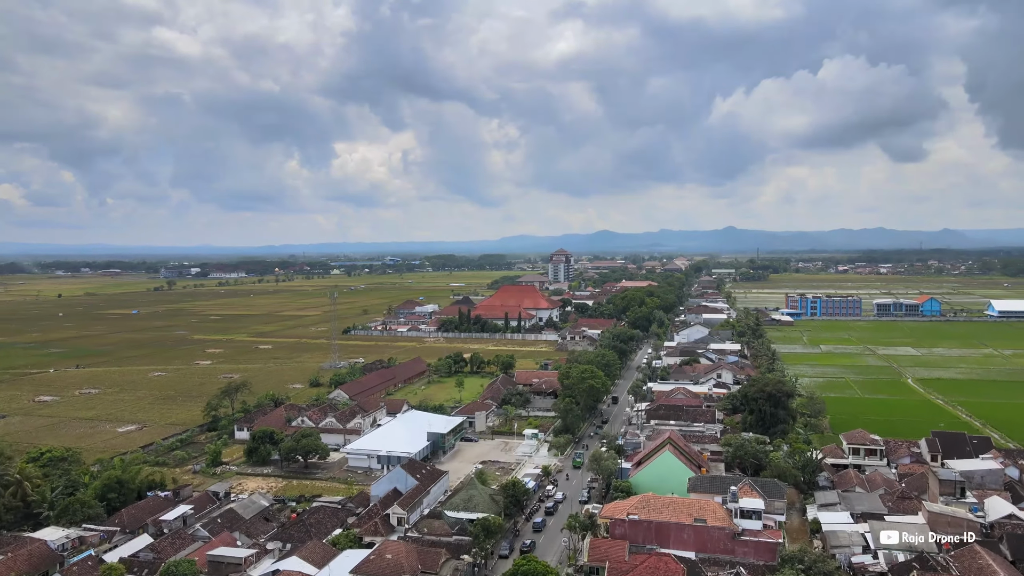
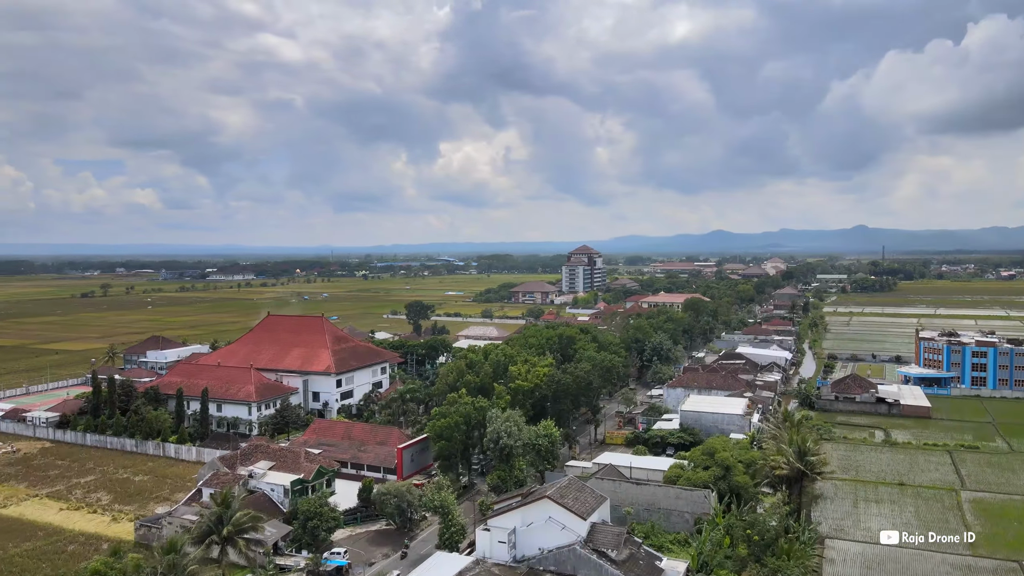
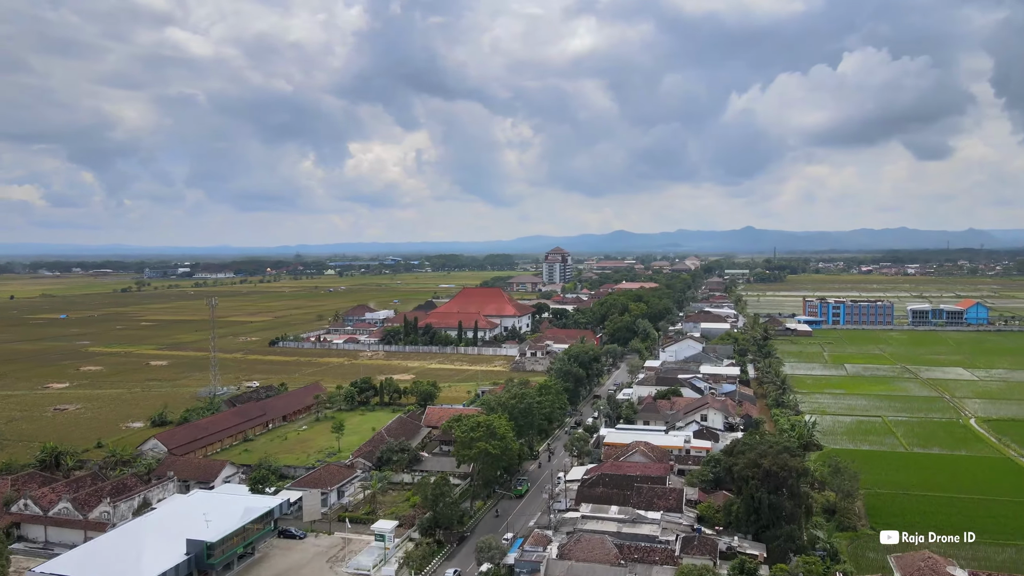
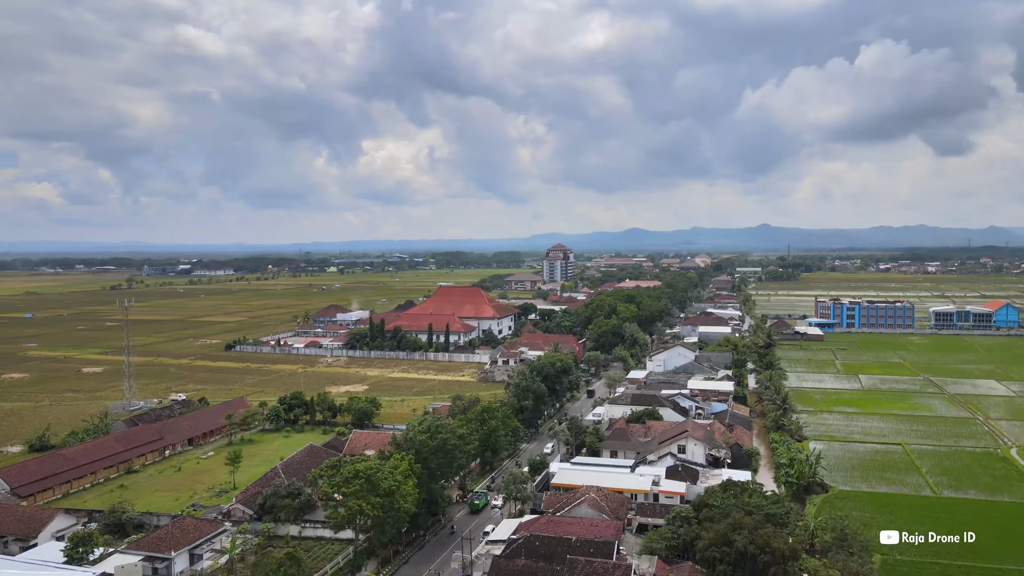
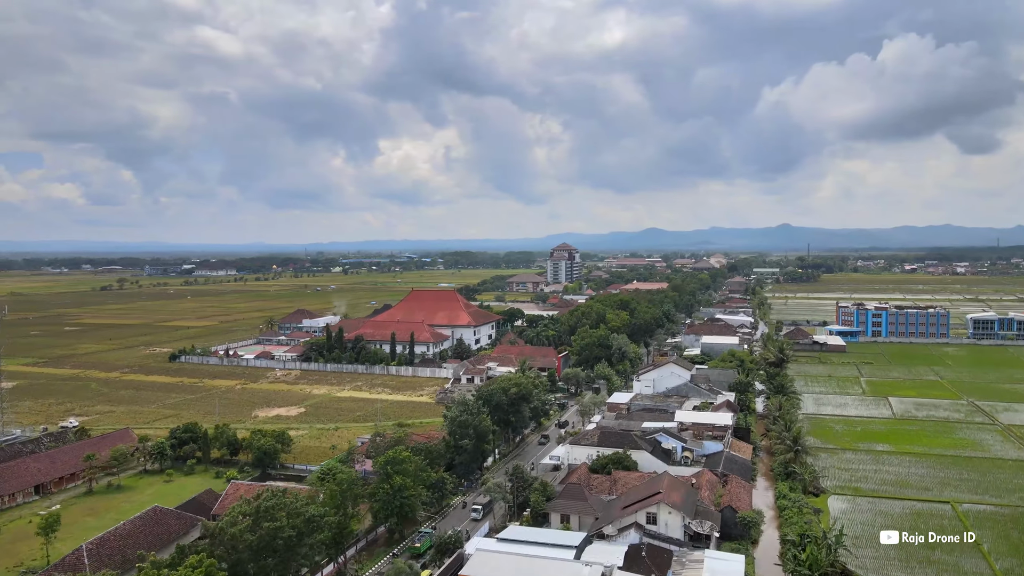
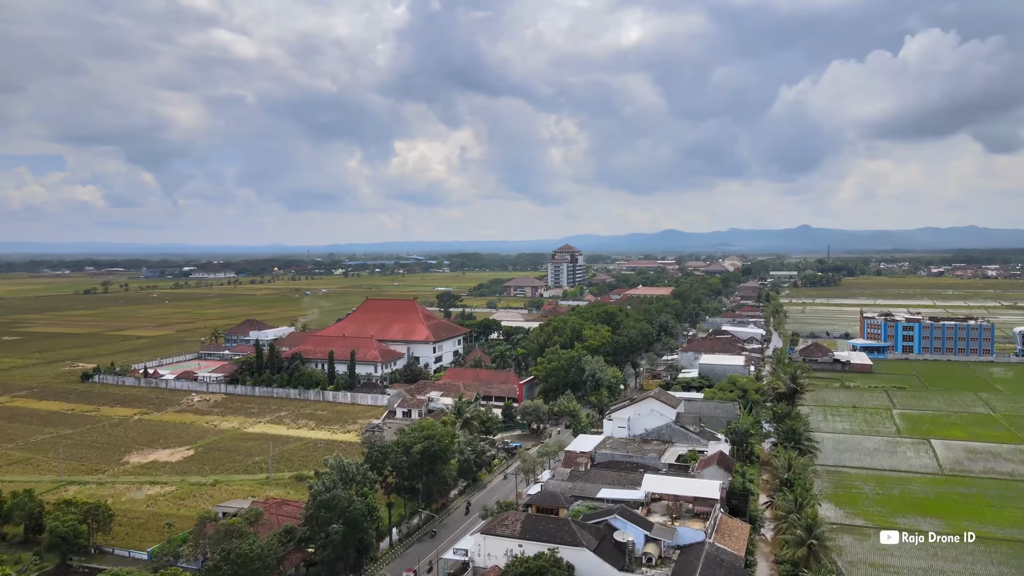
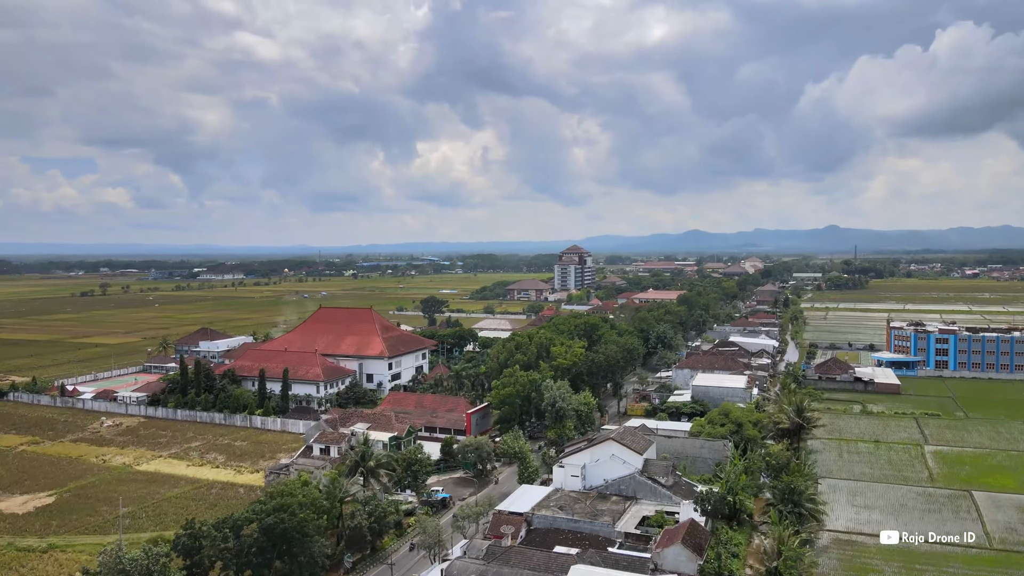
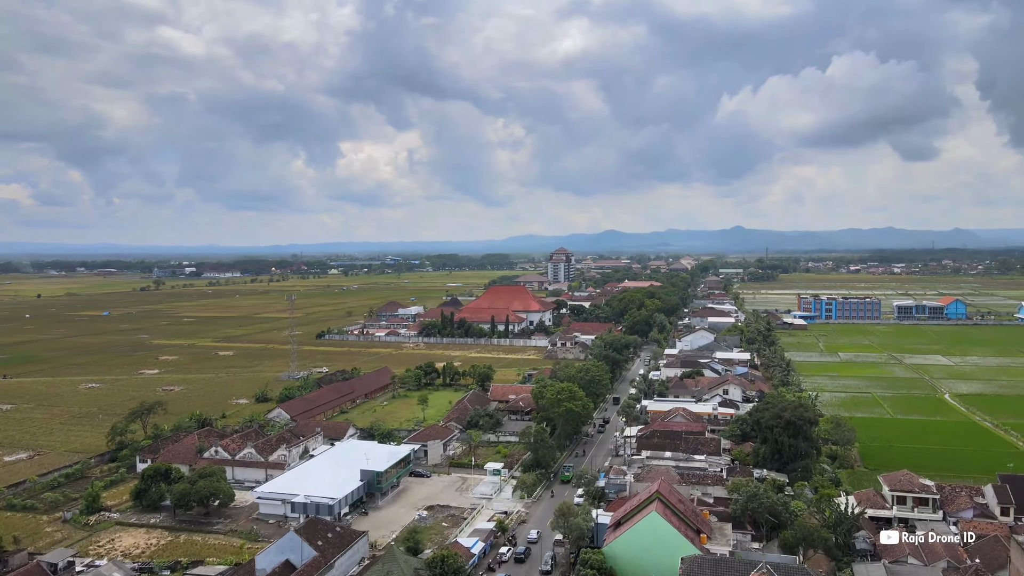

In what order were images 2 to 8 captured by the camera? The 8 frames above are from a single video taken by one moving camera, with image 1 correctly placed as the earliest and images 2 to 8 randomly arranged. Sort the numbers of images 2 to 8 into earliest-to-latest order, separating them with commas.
8, 3, 4, 5, 6, 7, 2
